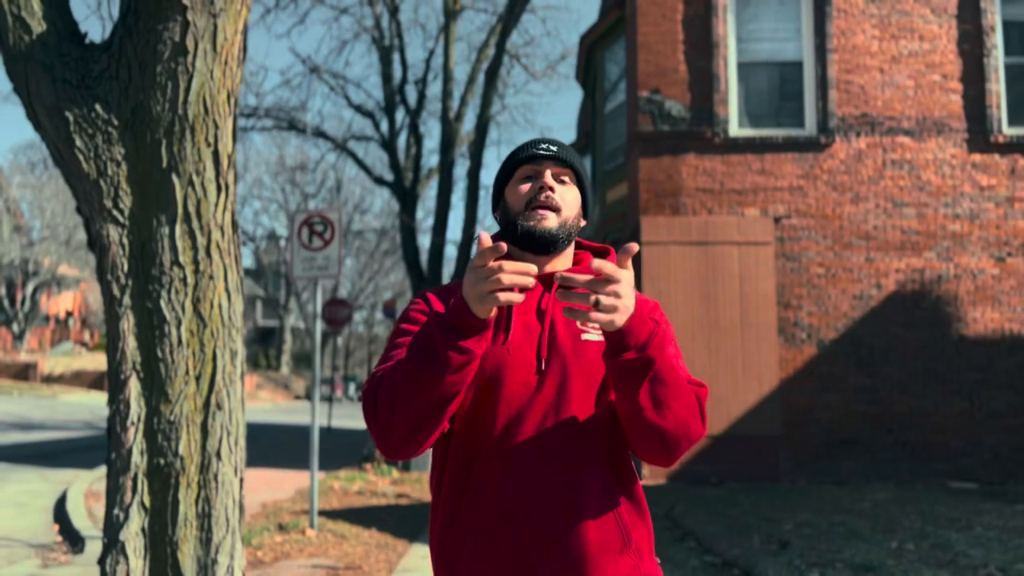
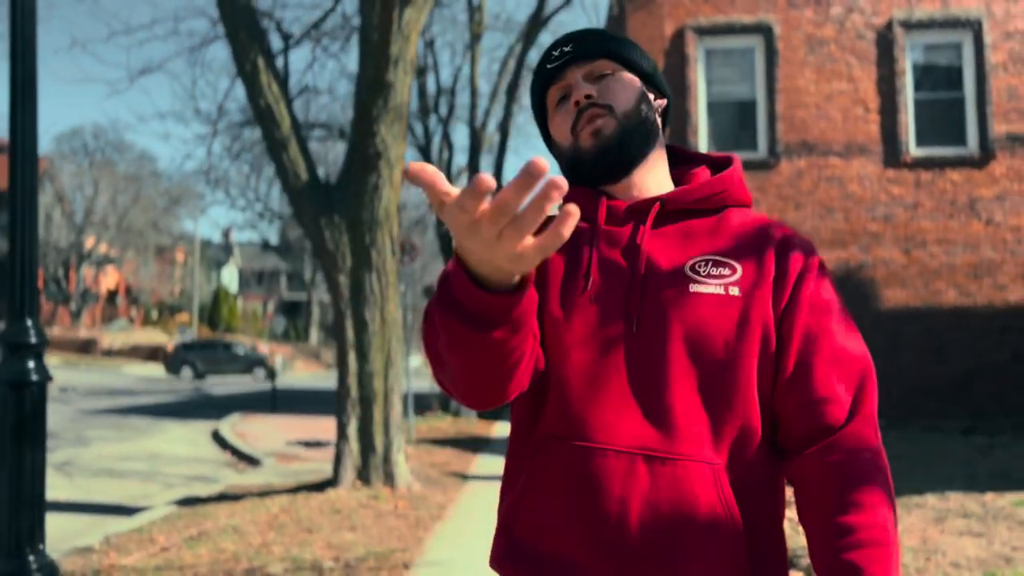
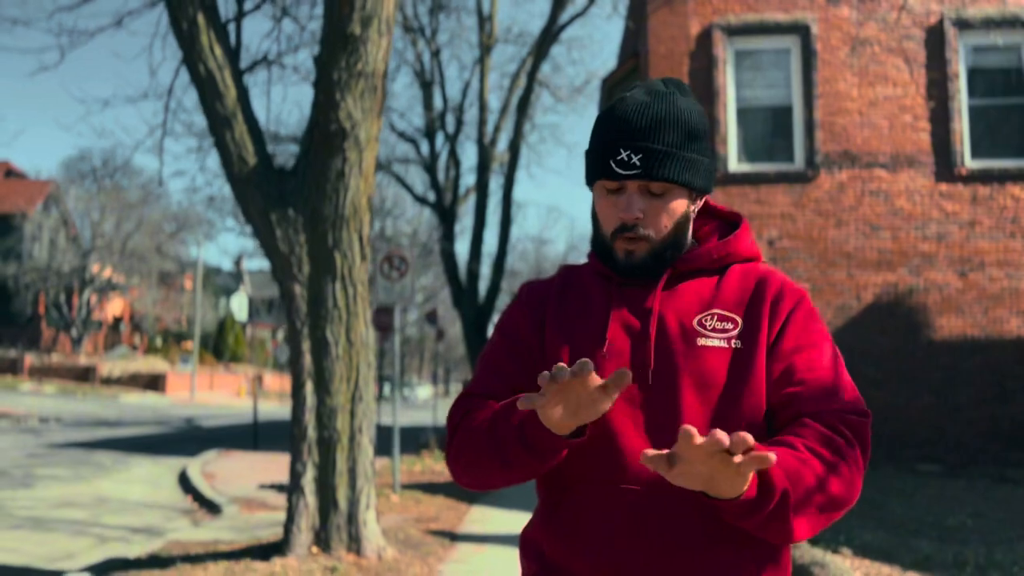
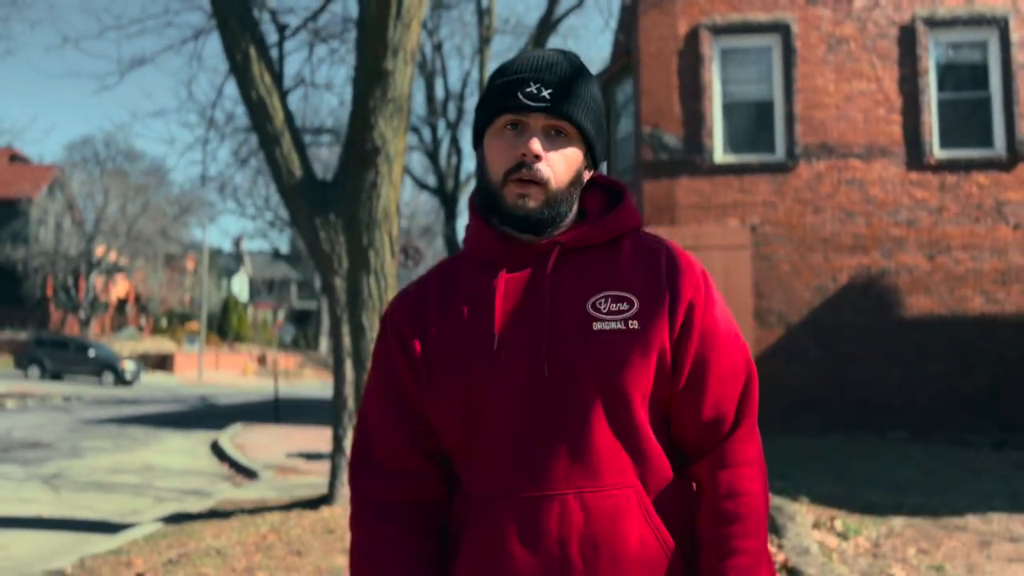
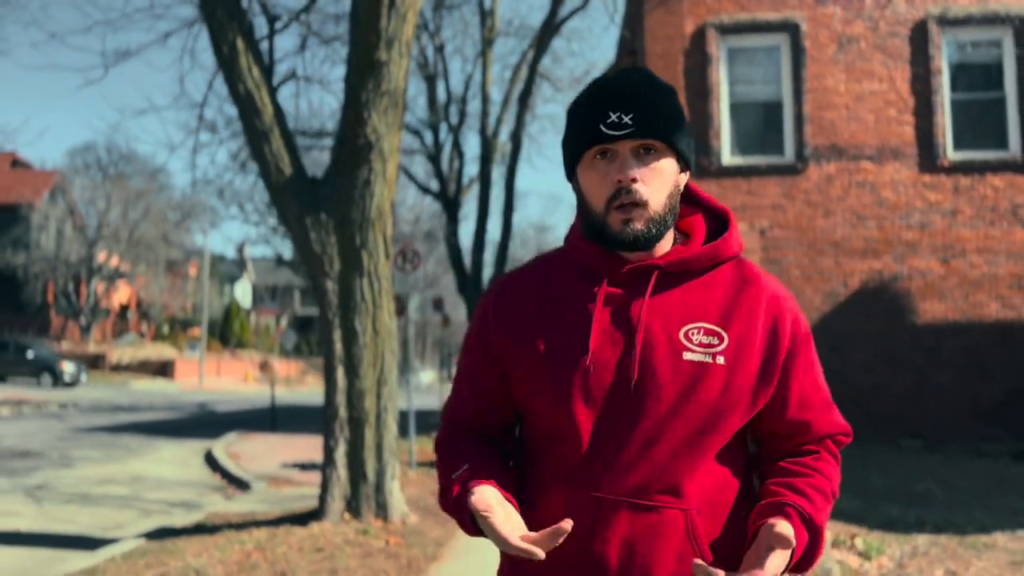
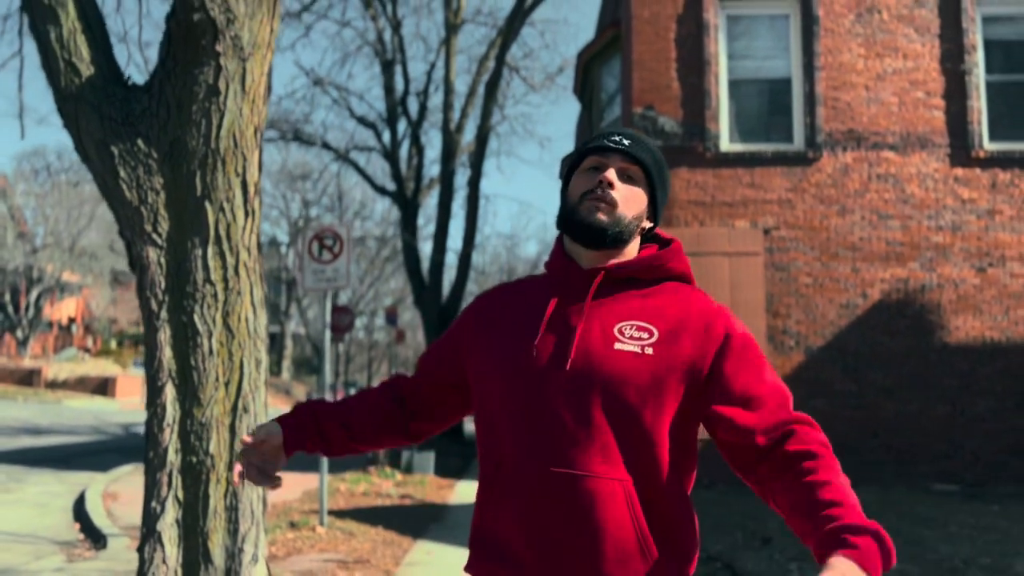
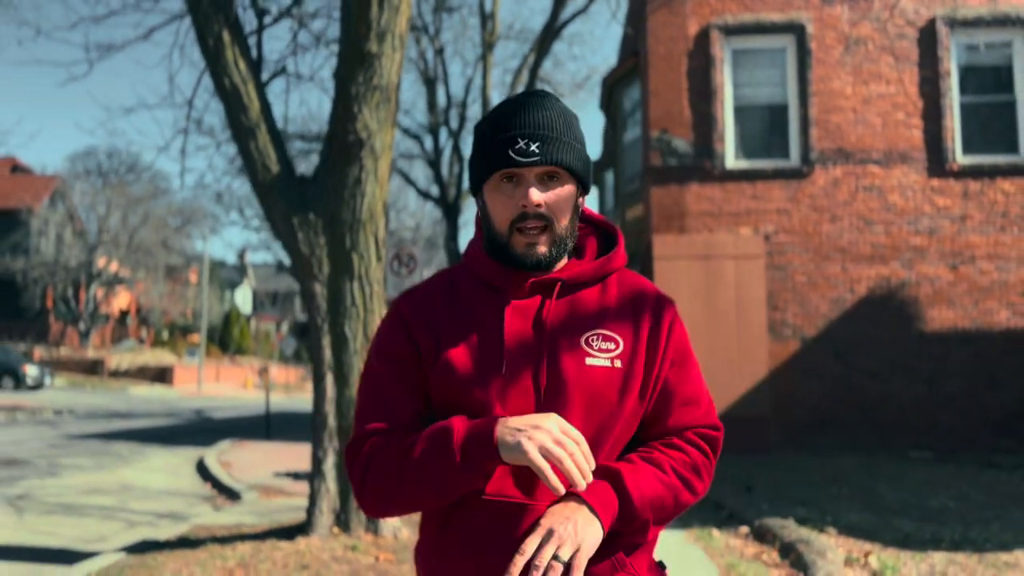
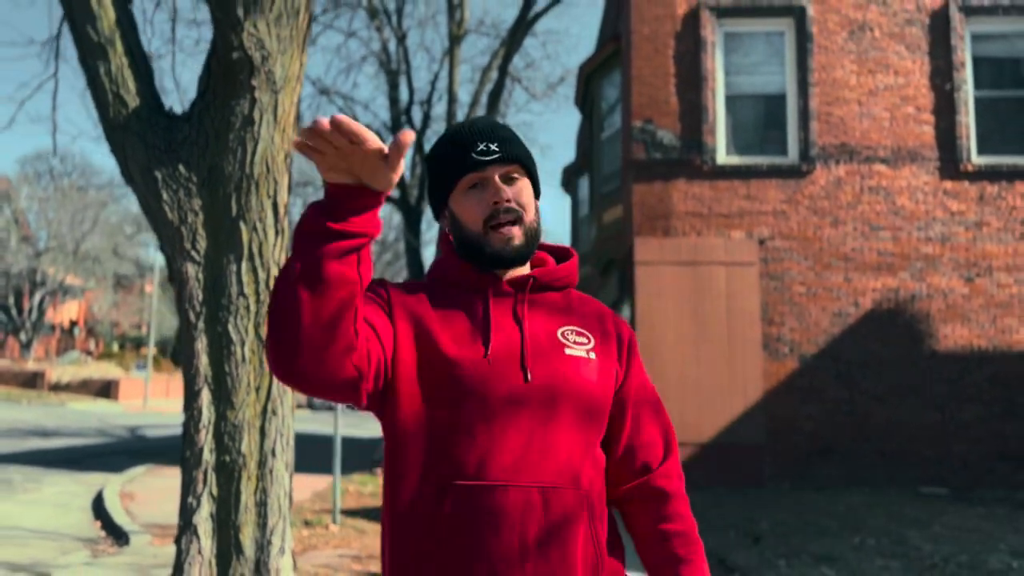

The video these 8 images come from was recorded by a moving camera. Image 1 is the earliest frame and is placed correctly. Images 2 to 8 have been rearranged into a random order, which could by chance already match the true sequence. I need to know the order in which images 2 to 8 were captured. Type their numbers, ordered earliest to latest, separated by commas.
6, 8, 3, 7, 5, 4, 2
